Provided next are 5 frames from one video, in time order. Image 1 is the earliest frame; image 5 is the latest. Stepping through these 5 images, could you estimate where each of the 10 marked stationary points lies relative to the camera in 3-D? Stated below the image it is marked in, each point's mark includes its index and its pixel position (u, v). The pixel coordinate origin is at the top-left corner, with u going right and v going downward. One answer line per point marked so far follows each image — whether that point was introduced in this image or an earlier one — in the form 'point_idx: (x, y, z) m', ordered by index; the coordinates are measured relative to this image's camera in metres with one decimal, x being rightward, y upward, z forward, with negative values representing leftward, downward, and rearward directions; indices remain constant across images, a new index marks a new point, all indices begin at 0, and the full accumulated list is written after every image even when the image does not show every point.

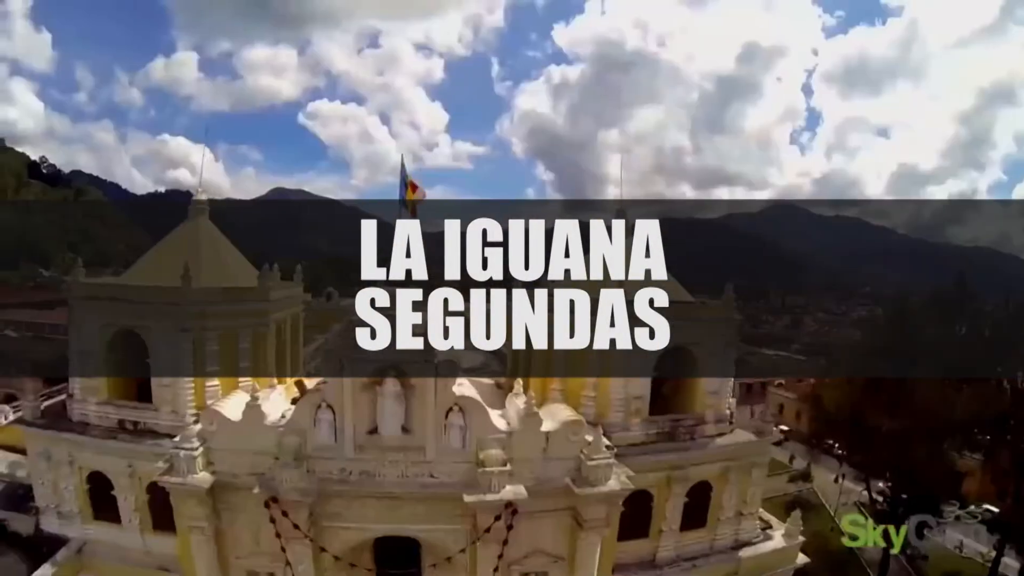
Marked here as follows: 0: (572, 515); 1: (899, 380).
0: (+1.2, -4.5, +13.3) m
1: (+11.2, -3.6, +18.9) m
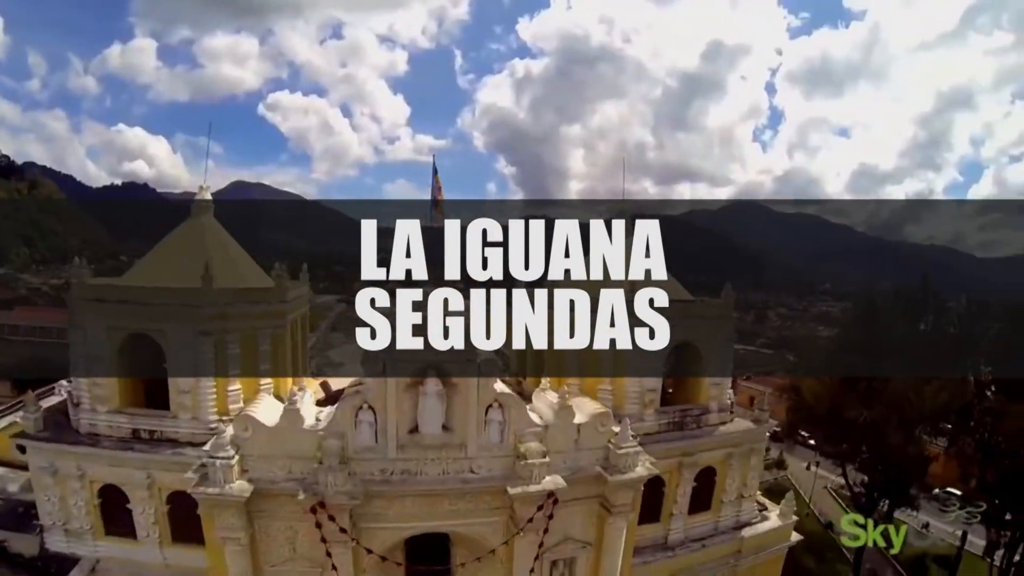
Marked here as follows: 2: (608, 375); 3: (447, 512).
0: (+1.8, -4.4, +13.5) m
1: (+11.2, -3.3, +19.9) m
2: (+2.3, -2.1, +15.3) m
3: (-1.2, -4.1, +12.0) m
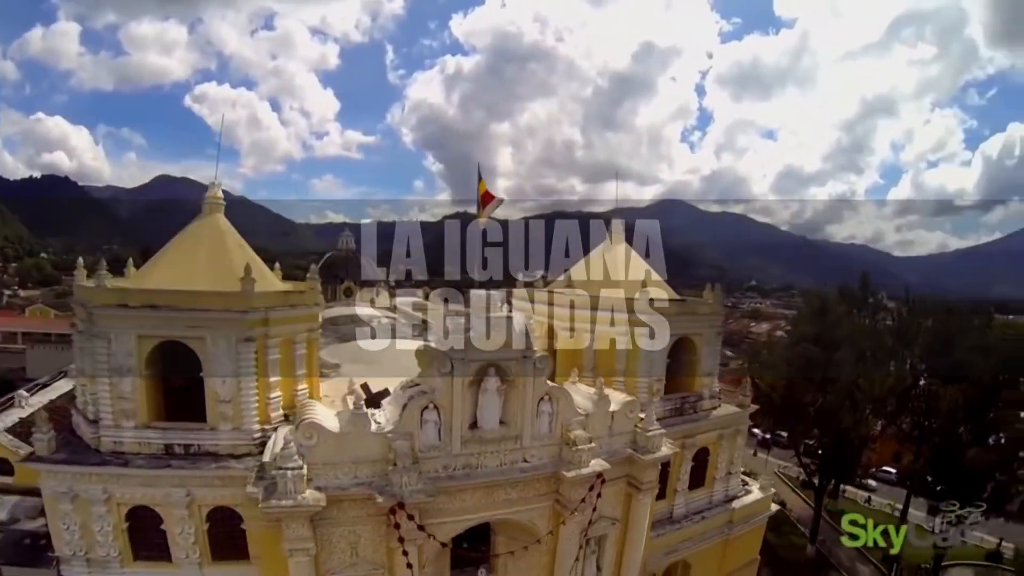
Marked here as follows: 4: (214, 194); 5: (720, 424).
0: (+2.5, -4.3, +14.0) m
1: (+10.7, -3.0, +21.9) m
2: (+2.7, -2.0, +15.9) m
3: (-0.2, -4.0, +12.1) m
4: (-6.2, +2.0, +13.3) m
5: (+5.7, -3.7, +17.4) m
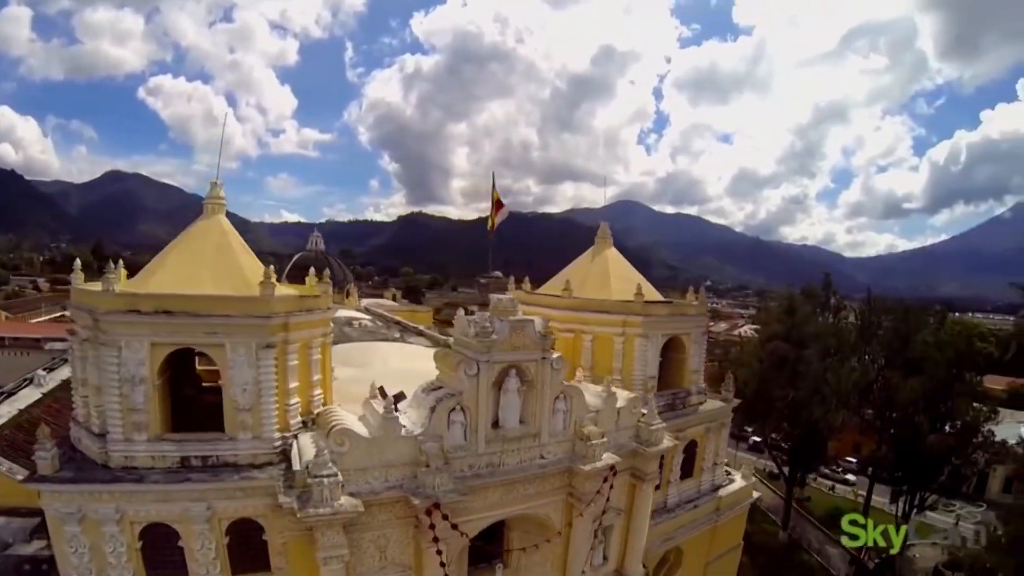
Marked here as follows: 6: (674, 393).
0: (+2.7, -4.3, +14.4) m
1: (+10.1, -2.9, +23.0) m
2: (+2.7, -2.0, +16.3) m
3: (+0.2, -4.1, +12.2) m
4: (-6.0, +1.9, +12.9) m
5: (+5.5, -3.7, +18.0) m
6: (+4.5, -2.9, +17.4) m
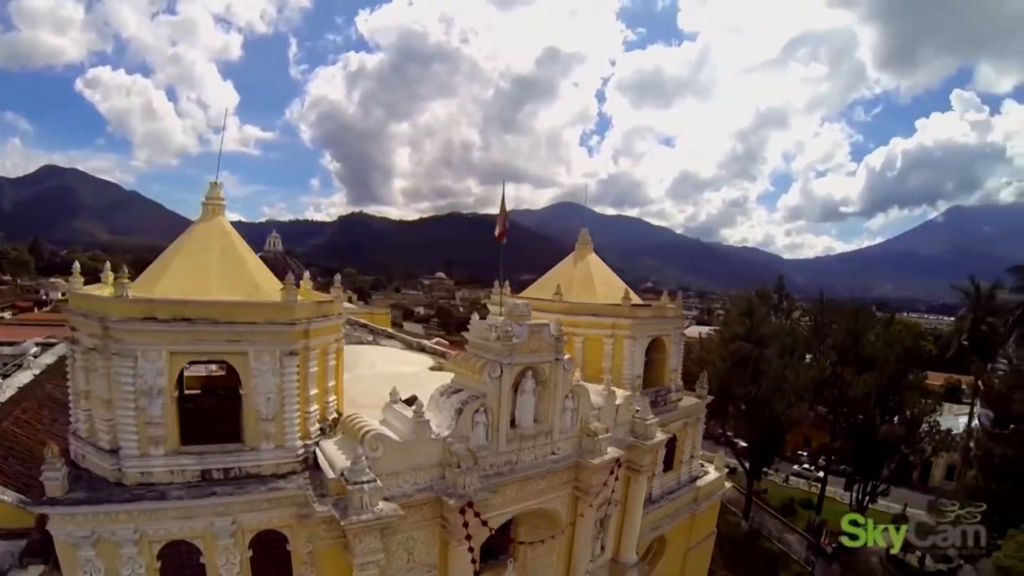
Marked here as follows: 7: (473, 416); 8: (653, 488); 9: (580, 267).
0: (+2.7, -4.3, +14.9) m
1: (+9.1, -2.9, +24.4) m
2: (+2.5, -2.0, +16.8) m
3: (+0.5, -4.1, +12.5) m
4: (-5.8, +1.7, +12.4) m
5: (+5.1, -3.7, +18.9) m
6: (+4.1, -2.9, +18.1) m
7: (-0.7, -2.3, +11.1) m
8: (+3.9, -5.7, +17.8) m
9: (+2.0, +0.8, +18.6) m
